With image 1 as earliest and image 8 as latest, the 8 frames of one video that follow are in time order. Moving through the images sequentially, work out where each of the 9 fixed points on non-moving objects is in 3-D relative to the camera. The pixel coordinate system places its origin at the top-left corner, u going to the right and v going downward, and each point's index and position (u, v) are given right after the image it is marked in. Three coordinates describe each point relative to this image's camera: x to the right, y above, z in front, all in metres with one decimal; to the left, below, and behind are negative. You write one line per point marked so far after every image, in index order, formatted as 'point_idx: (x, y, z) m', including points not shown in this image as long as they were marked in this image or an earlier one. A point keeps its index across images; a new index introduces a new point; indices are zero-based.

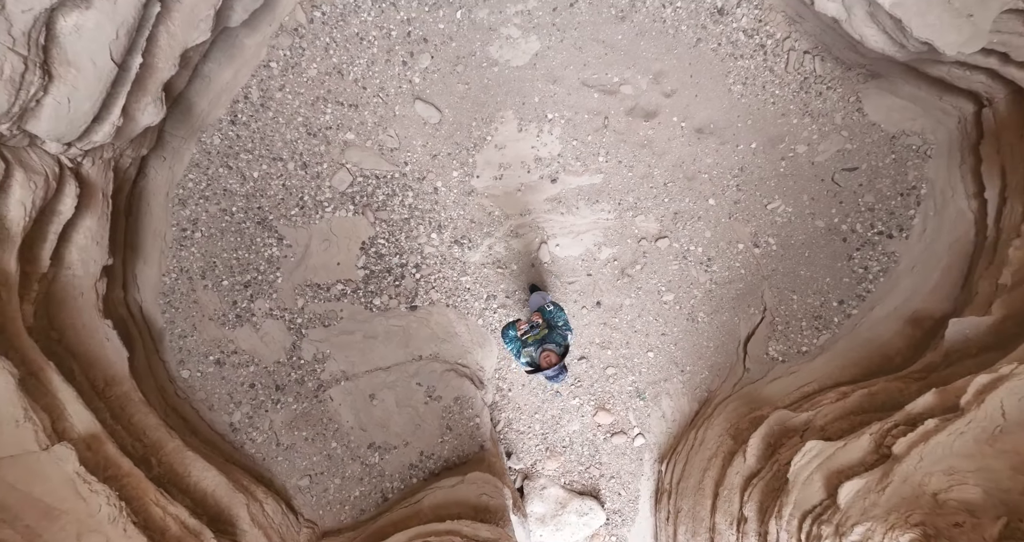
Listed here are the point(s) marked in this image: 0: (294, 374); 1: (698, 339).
0: (-0.8, -0.4, +1.9) m
1: (+0.7, -0.3, +2.0) m
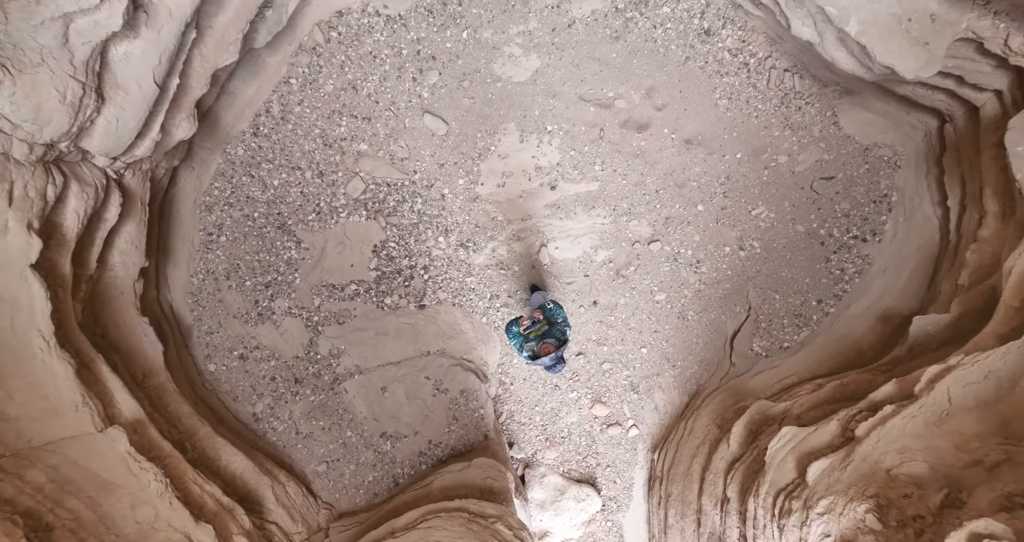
0: (-0.8, -0.4, +2.0) m
1: (+0.7, -0.3, +2.1) m
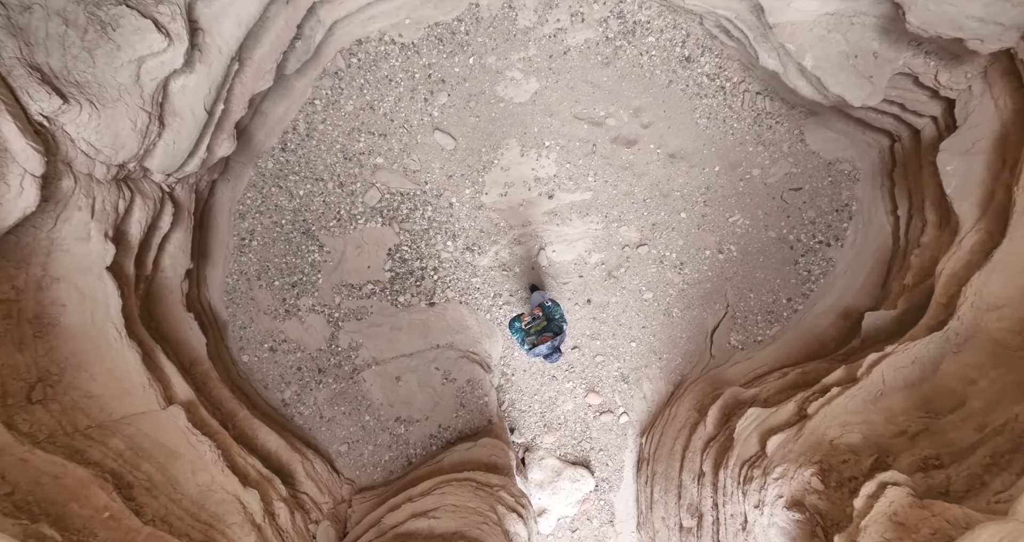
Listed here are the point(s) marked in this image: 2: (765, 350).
0: (-0.8, -0.4, +2.3) m
1: (+0.8, -0.3, +2.3) m
2: (+1.1, -0.3, +2.2) m
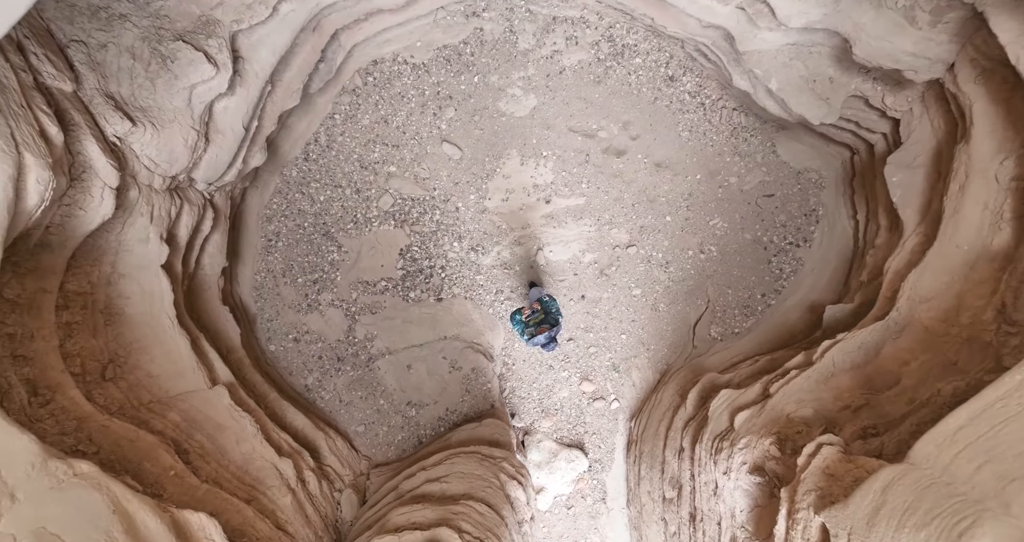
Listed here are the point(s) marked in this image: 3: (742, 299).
0: (-0.8, -0.4, +2.5) m
1: (+0.8, -0.3, +2.6) m
2: (+1.1, -0.3, +2.4) m
3: (+1.1, -0.1, +2.5) m
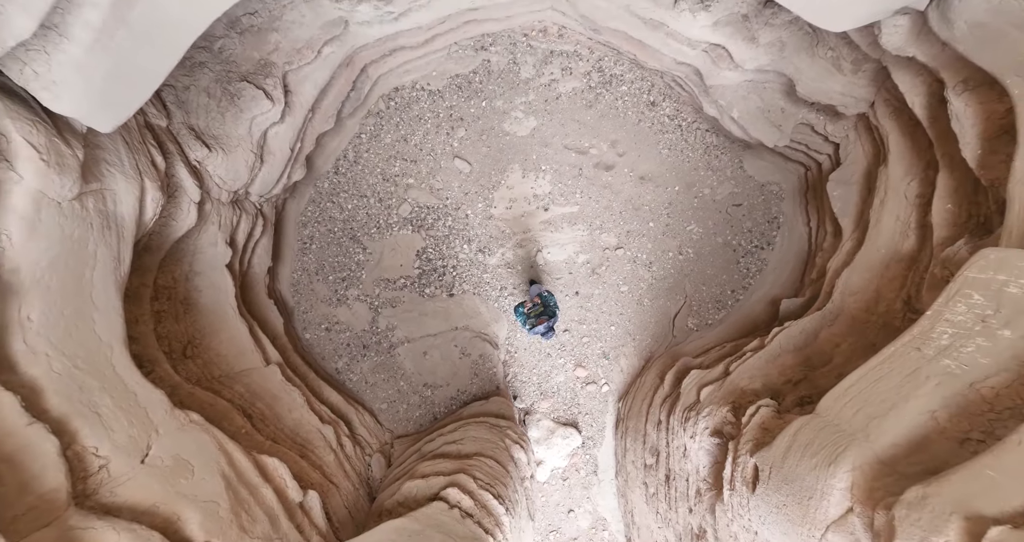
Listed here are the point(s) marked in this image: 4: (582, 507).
0: (-0.8, -0.4, +2.9) m
1: (+0.8, -0.3, +2.9) m
2: (+1.1, -0.3, +2.8) m
3: (+1.1, -0.1, +2.8) m
4: (+0.4, -1.4, +3.0) m
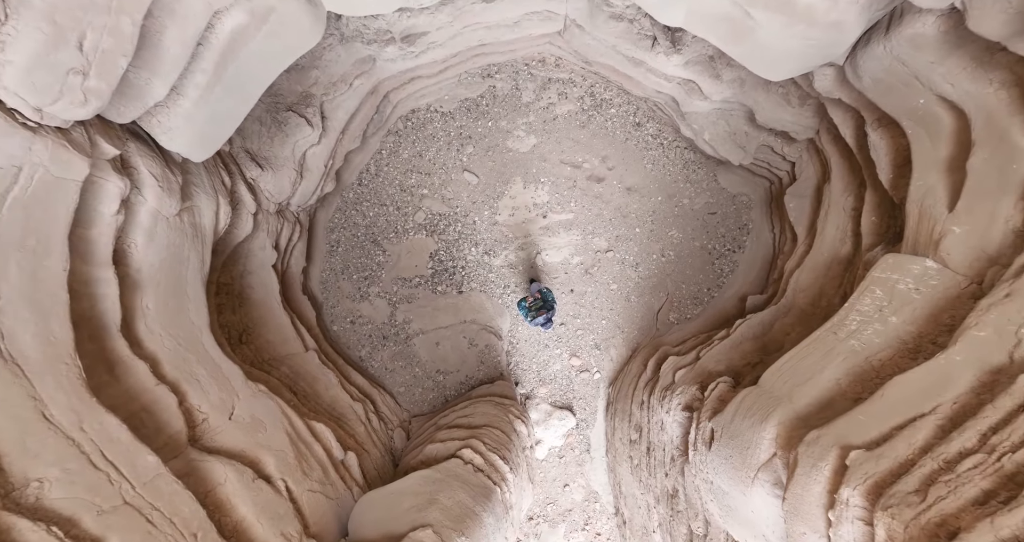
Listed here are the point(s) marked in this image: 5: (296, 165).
0: (-0.8, -0.4, +3.3) m
1: (+0.8, -0.3, +3.3) m
2: (+1.1, -0.3, +3.2) m
3: (+1.2, -0.1, +3.2) m
4: (+0.4, -1.4, +3.4) m
5: (-1.1, +0.5, +2.5) m
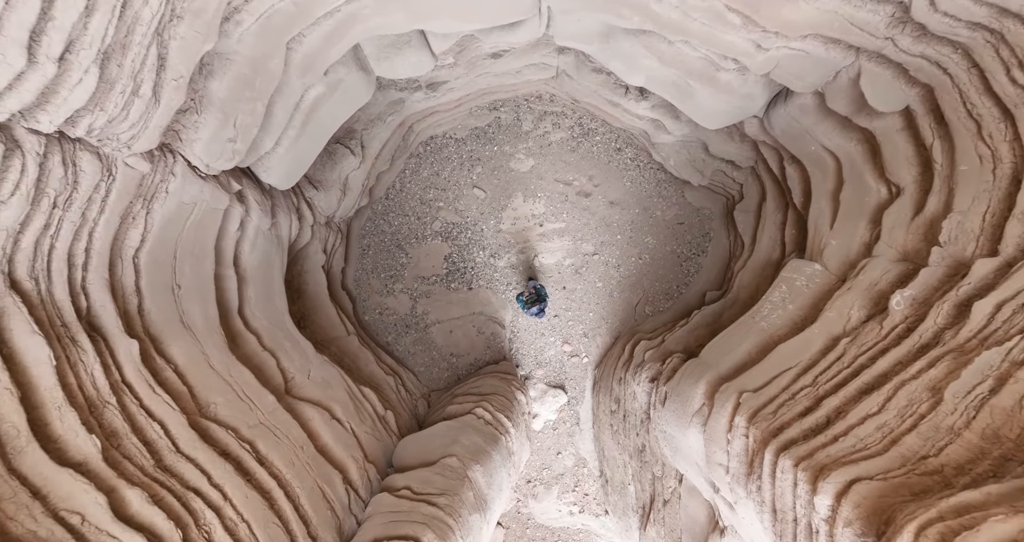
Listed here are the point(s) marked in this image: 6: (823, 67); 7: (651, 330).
0: (-0.8, -0.4, +3.9) m
1: (+0.8, -0.3, +3.9) m
2: (+1.2, -0.3, +3.8) m
3: (+1.2, -0.1, +3.8) m
4: (+0.4, -1.4, +4.0) m
5: (-1.1, +0.5, +3.1) m
6: (+1.1, +0.7, +1.8) m
7: (+1.0, -0.4, +3.6) m
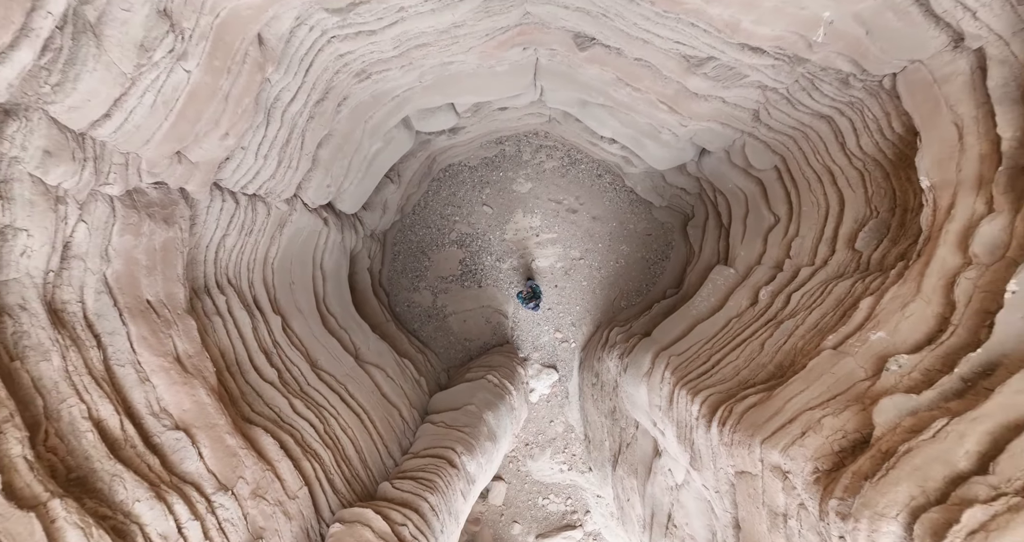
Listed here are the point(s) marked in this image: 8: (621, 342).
0: (-0.8, -0.4, +4.8) m
1: (+0.8, -0.3, +4.8) m
2: (+1.2, -0.4, +4.7) m
3: (+1.2, -0.2, +4.7) m
4: (+0.5, -1.4, +4.9) m
5: (-1.1, +0.5, +4.0) m
6: (+1.2, +0.7, +2.7) m
7: (+1.0, -0.5, +4.5) m
8: (+0.8, -0.6, +3.9) m
